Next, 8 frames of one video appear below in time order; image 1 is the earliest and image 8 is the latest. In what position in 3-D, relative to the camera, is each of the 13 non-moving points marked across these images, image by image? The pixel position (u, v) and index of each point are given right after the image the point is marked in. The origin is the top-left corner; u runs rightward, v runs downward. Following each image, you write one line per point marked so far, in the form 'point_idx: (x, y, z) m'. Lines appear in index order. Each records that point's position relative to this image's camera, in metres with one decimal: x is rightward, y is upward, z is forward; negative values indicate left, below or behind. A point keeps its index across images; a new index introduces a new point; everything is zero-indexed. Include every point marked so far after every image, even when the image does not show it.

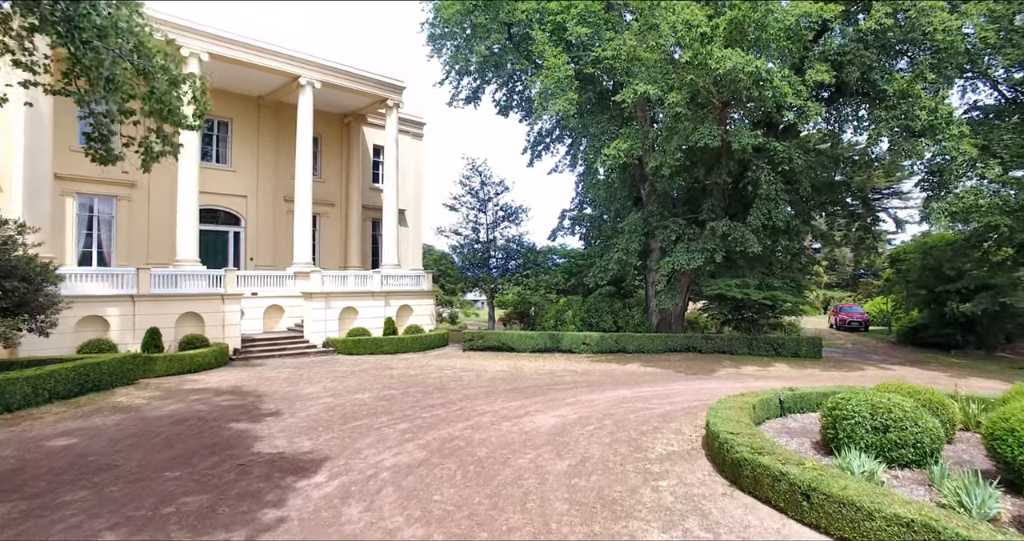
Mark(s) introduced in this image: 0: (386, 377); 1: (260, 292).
0: (-2.5, -2.2, +13.2) m
1: (-7.0, -0.6, +18.2) m
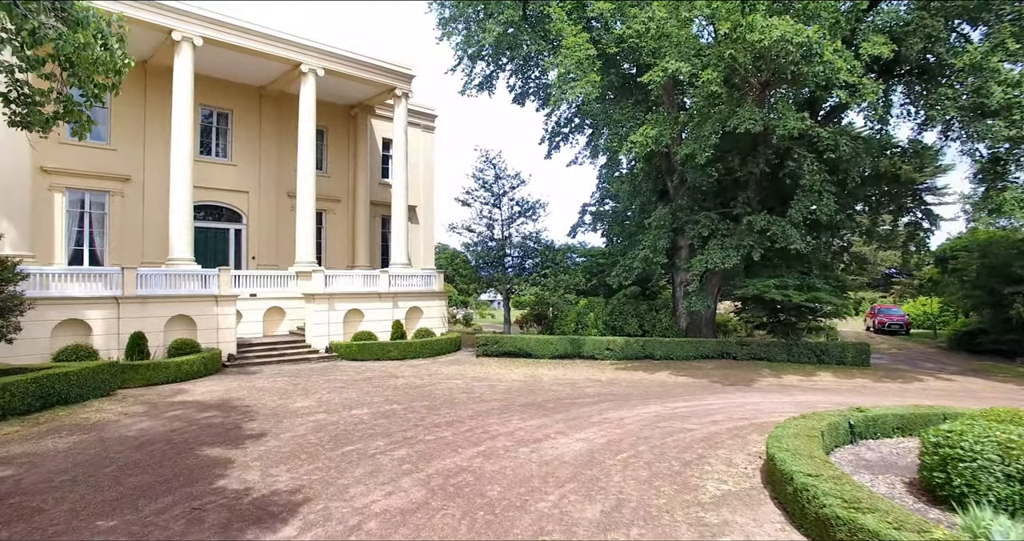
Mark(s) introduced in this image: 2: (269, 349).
0: (-2.2, -2.2, +12.0) m
1: (-6.6, -0.6, +17.0) m
2: (-5.9, -1.9, +15.8) m
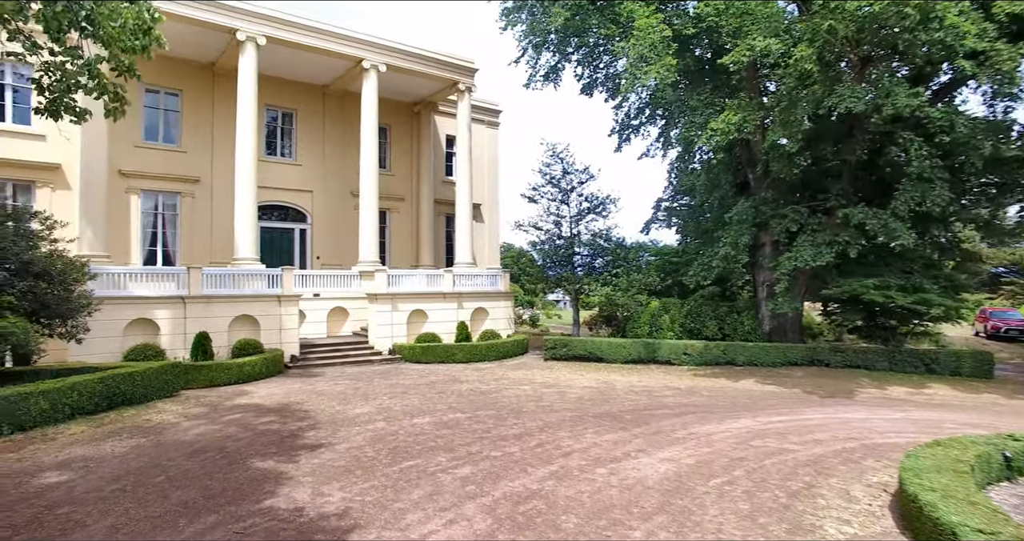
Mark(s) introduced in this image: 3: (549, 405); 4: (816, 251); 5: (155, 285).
0: (-1.0, -2.1, +11.3) m
1: (-4.9, -0.6, +16.8) m
2: (-4.3, -1.9, +15.5) m
3: (+0.6, -2.1, +10.4) m
4: (+6.0, +0.4, +12.9) m
5: (-7.2, -0.3, +13.3) m
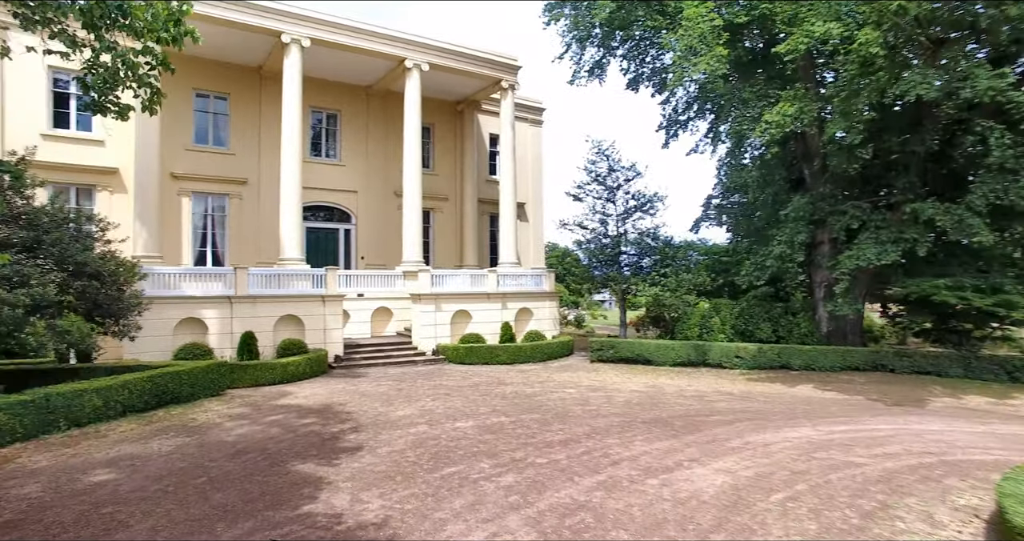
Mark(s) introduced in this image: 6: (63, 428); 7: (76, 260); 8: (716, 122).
0: (-0.2, -2.1, +11.1) m
1: (-3.7, -0.6, +16.8) m
2: (-3.2, -1.9, +15.4) m
3: (+1.3, -2.1, +10.1) m
4: (+6.9, +0.4, +12.2) m
5: (-6.3, -0.3, +13.4) m
6: (-5.7, -2.0, +8.3) m
7: (-6.1, +0.1, +9.2) m
8: (+5.0, +3.6, +15.9) m
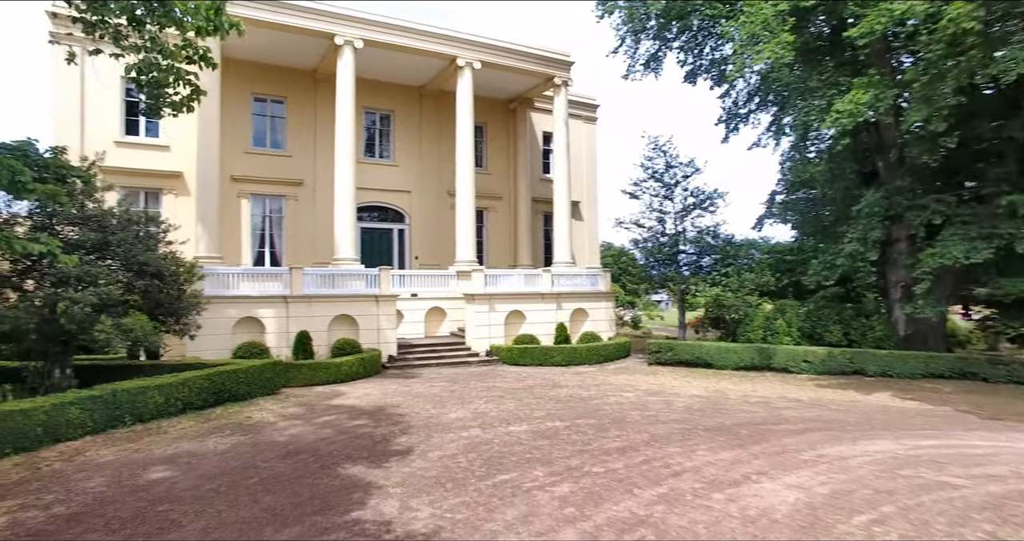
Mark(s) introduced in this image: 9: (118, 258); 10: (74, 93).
0: (+0.7, -2.1, +10.8) m
1: (-2.3, -0.6, +16.7) m
2: (-1.9, -1.9, +15.4) m
3: (+2.1, -2.1, +9.6) m
4: (+7.9, +0.4, +11.3) m
5: (-5.2, -0.3, +13.6) m
6: (-5.0, -2.0, +8.5) m
7: (-5.3, +0.1, +9.4) m
8: (+6.3, +3.7, +15.2) m
9: (-5.5, +0.2, +9.2) m
10: (-11.1, +4.5, +16.6) m
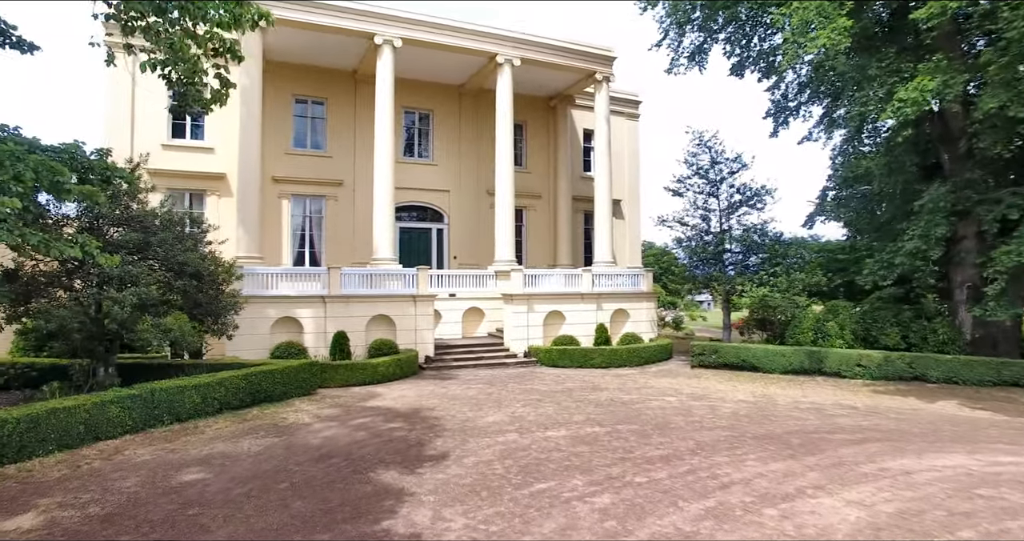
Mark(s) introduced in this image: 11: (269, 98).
0: (+1.3, -2.1, +10.4) m
1: (-1.3, -0.6, +16.6) m
2: (-1.0, -1.9, +15.2) m
3: (+2.7, -2.1, +9.2) m
4: (+8.5, +0.4, +10.5) m
5: (-4.4, -0.3, +13.6) m
6: (-4.5, -2.0, +8.5) m
7: (-4.8, +0.1, +9.4) m
8: (+7.2, +3.7, +14.5) m
9: (-5.0, +0.2, +9.2) m
10: (-10.1, +4.5, +17.0) m
11: (-6.8, +4.9, +18.5) m
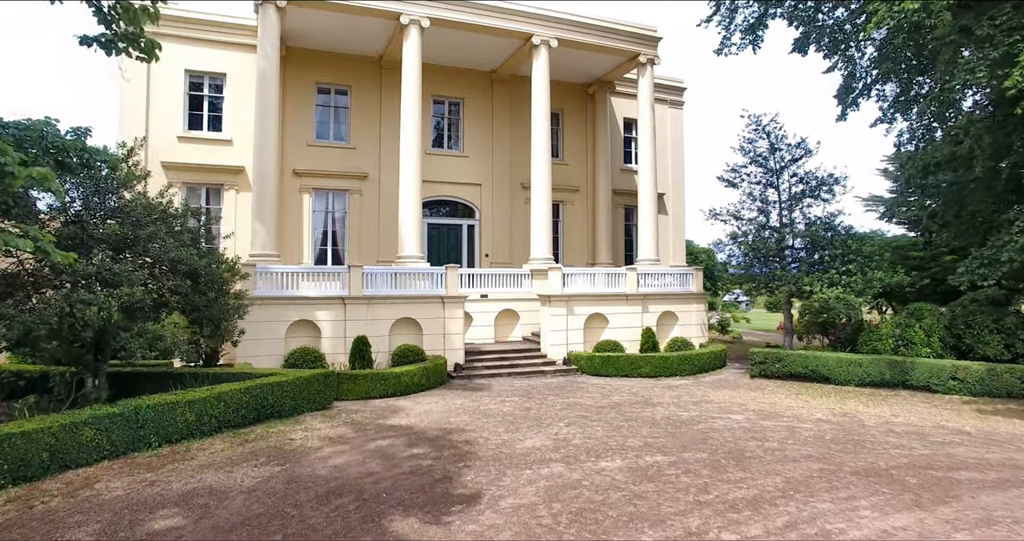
0: (+1.8, -2.1, +9.0) m
1: (-0.5, -0.5, +15.2) m
2: (-0.2, -1.9, +13.8) m
3: (+3.2, -2.1, +7.7) m
4: (+9.1, +0.5, +8.7) m
5: (-3.7, -0.3, +12.4) m
6: (-4.0, -2.0, +7.3) m
7: (-4.3, +0.2, +8.3) m
8: (+7.9, +3.7, +12.8) m
9: (-4.5, +0.2, +8.1) m
10: (-9.2, +4.6, +16.0) m
11: (-5.9, +4.9, +17.4) m
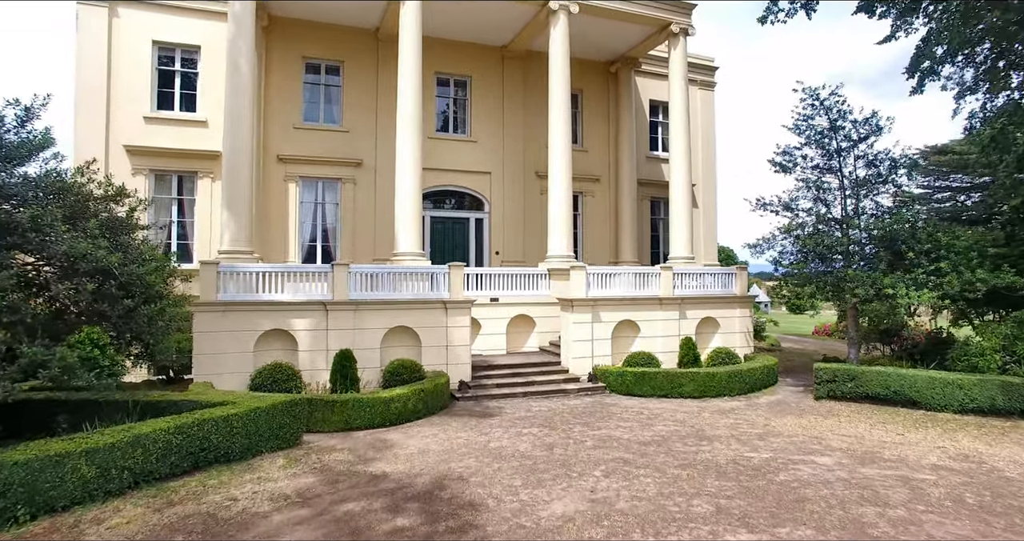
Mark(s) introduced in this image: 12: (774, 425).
0: (+2.1, -2.1, +6.7) m
1: (-0.2, -0.5, +13.0) m
2: (0.0, -1.9, +11.6) m
3: (+3.4, -2.1, +5.5) m
4: (+9.3, +0.5, +6.4) m
5: (-3.4, -0.2, +10.3) m
6: (-3.8, -2.0, +5.1) m
7: (-4.1, +0.2, +6.1) m
8: (+8.2, +3.7, +10.4) m
9: (-4.3, +0.2, +5.9) m
10: (-8.9, +4.6, +14.0) m
11: (-5.5, +4.9, +15.3) m
12: (+3.7, -2.2, +9.2) m
